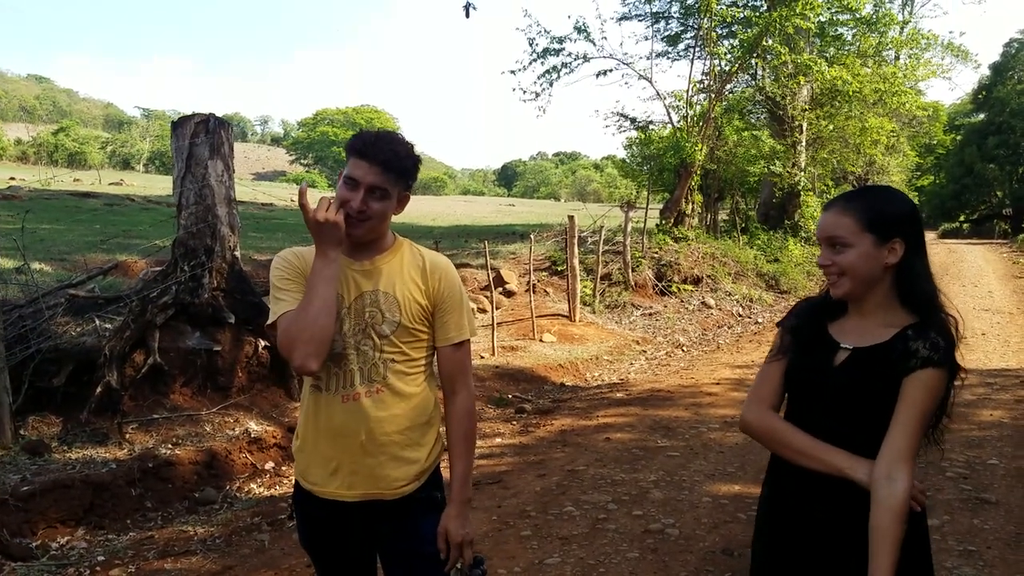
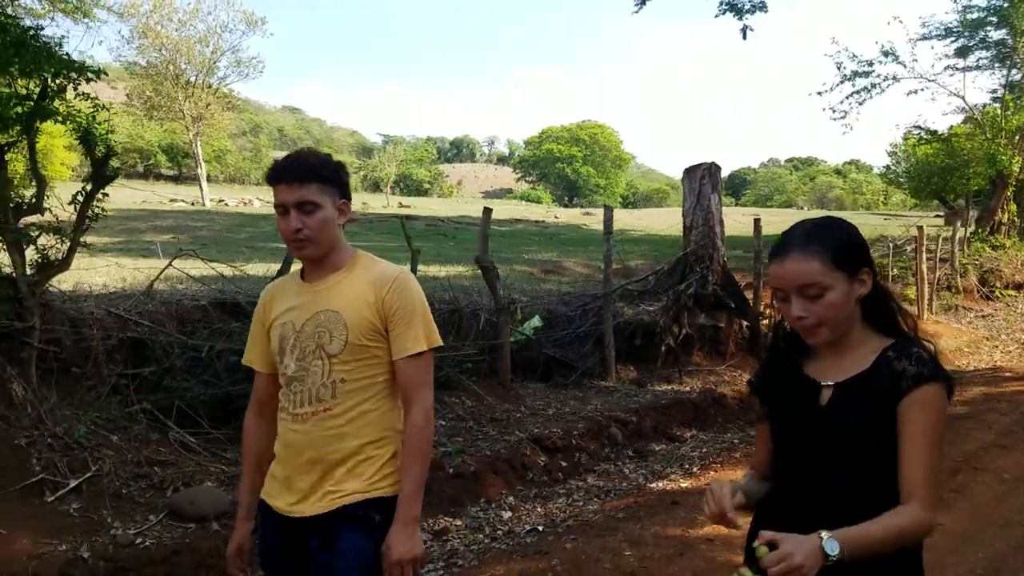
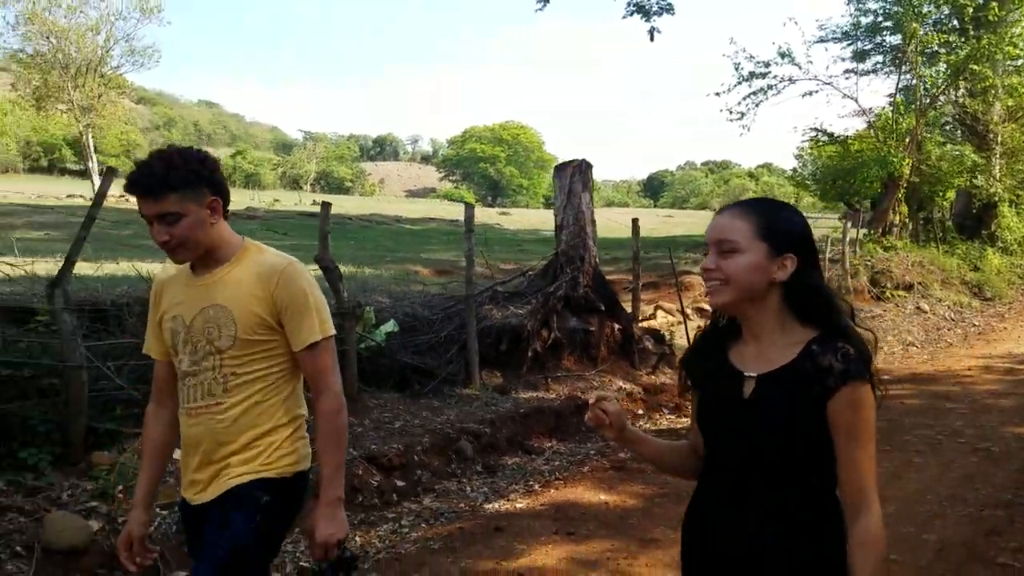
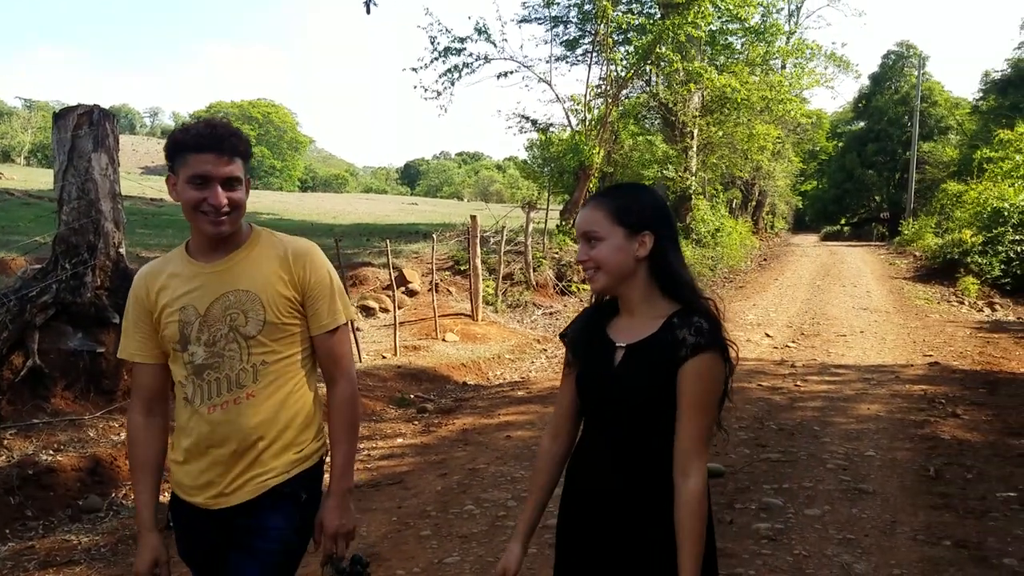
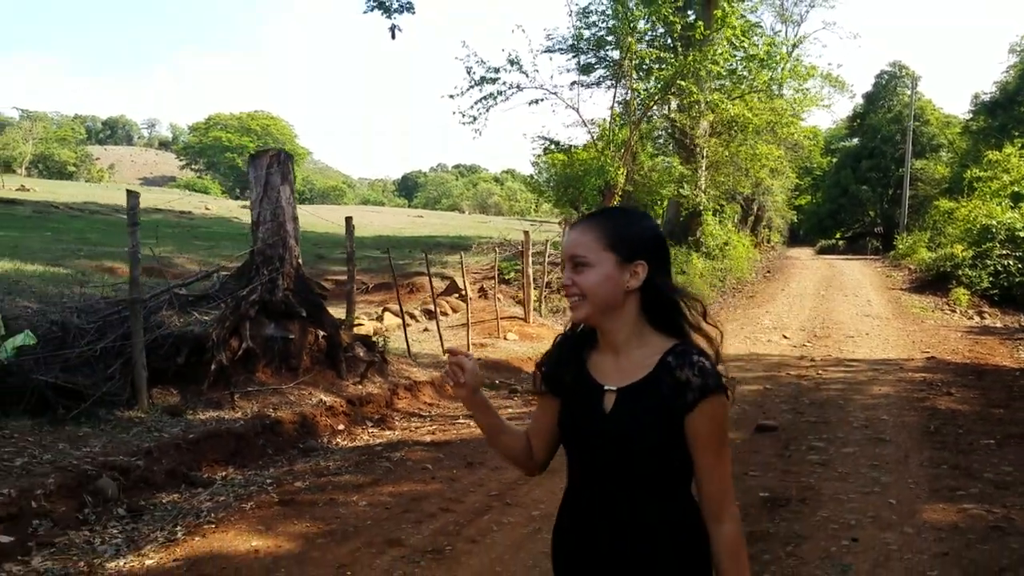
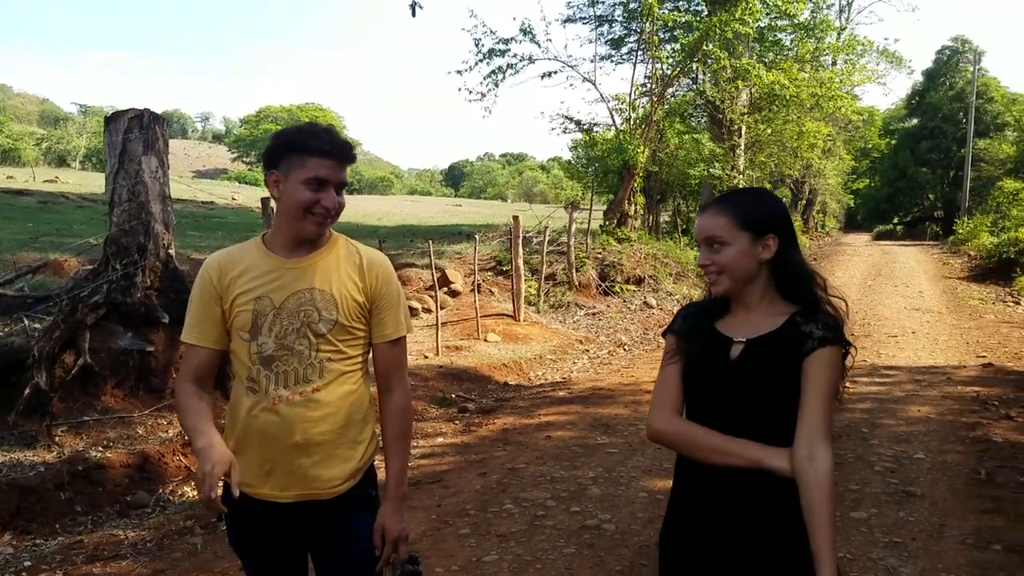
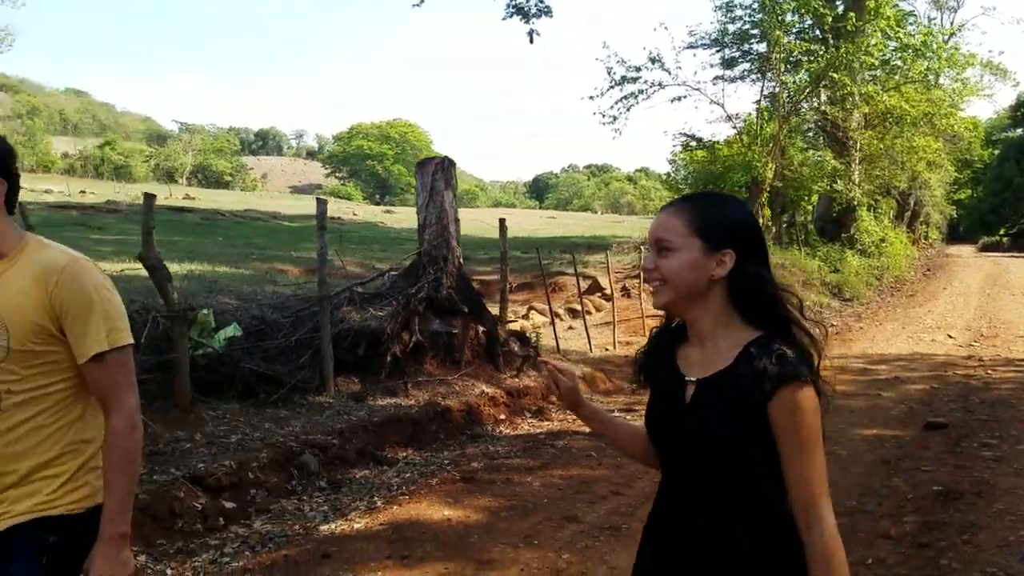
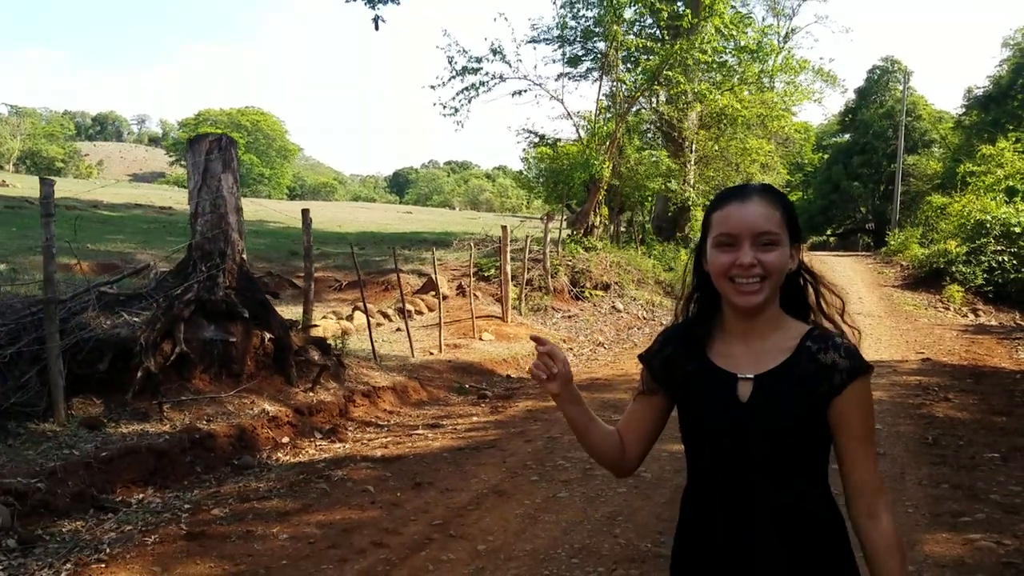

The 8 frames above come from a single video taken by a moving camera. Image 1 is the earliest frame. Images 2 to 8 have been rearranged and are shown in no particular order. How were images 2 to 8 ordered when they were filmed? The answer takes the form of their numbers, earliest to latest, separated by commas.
6, 4, 8, 5, 7, 3, 2
